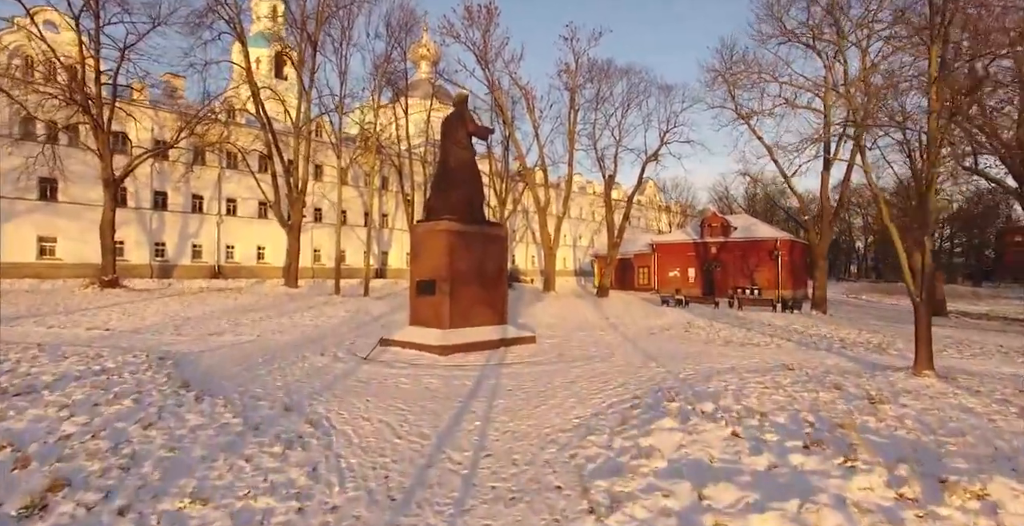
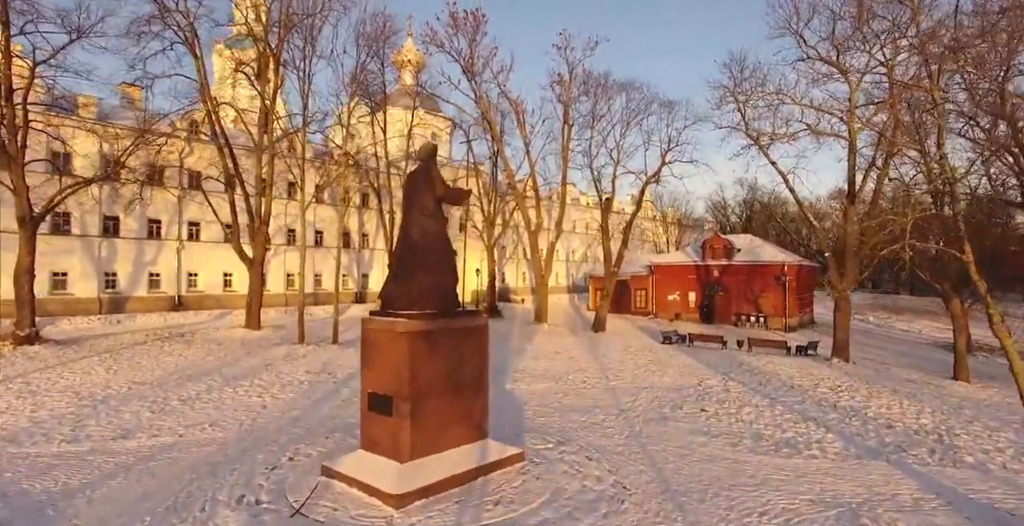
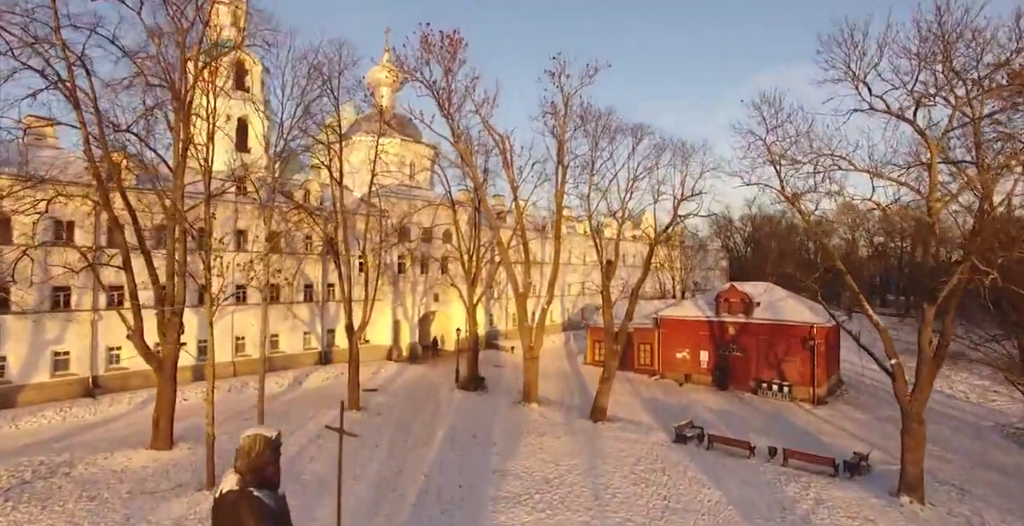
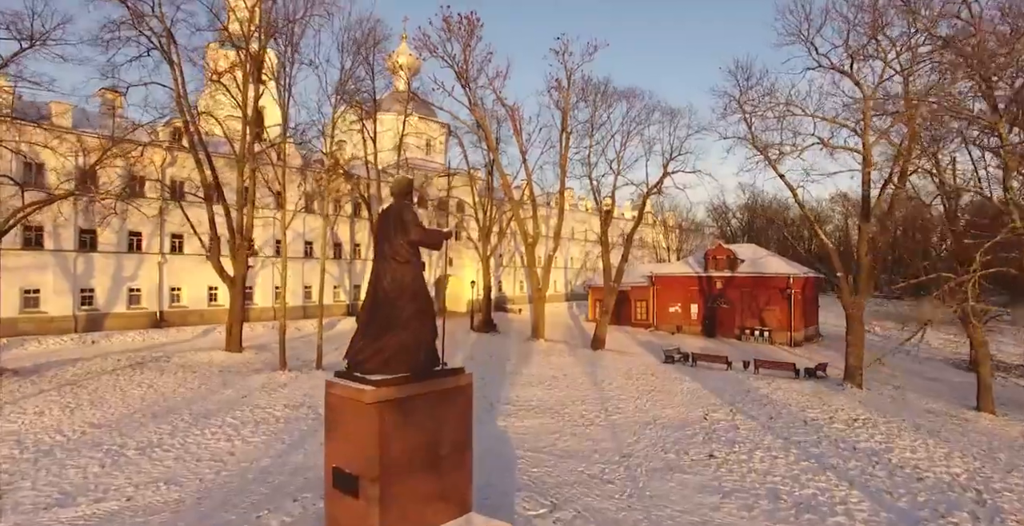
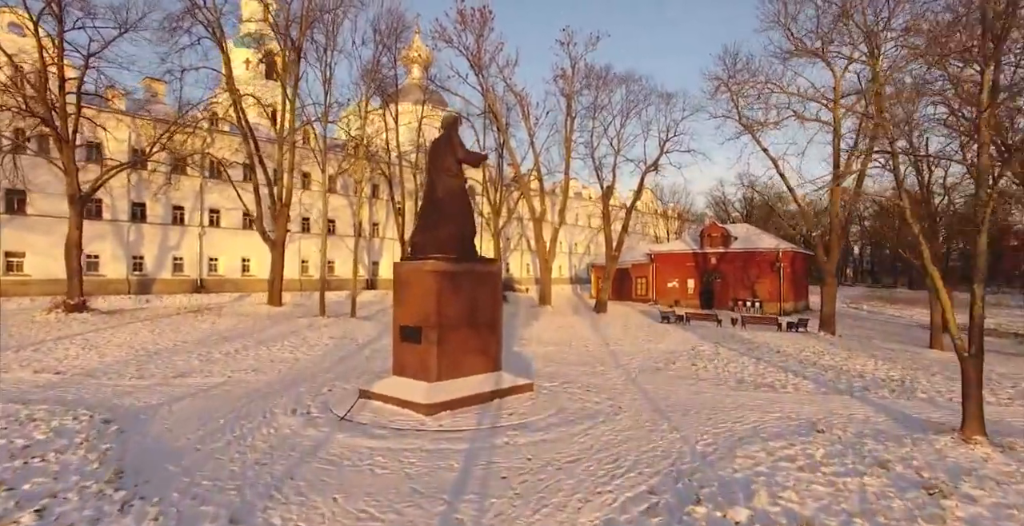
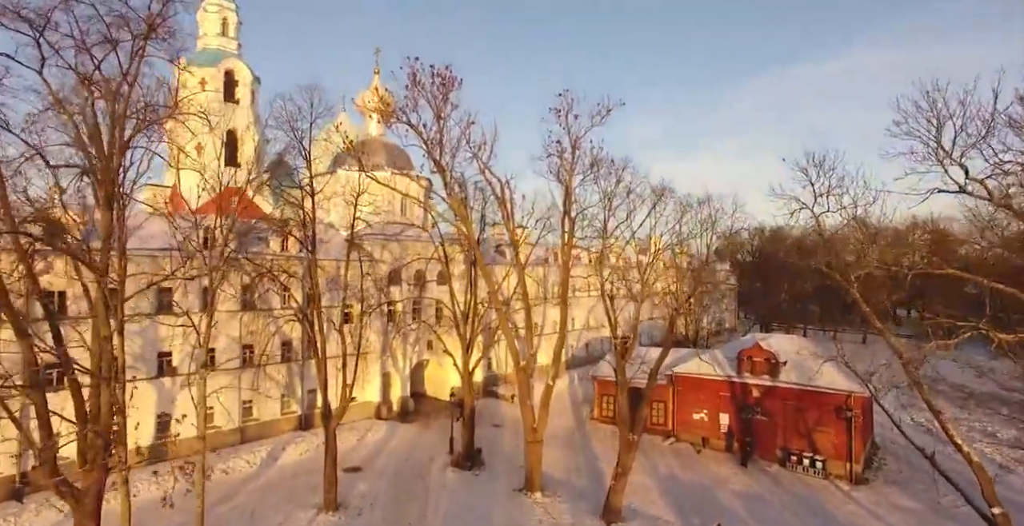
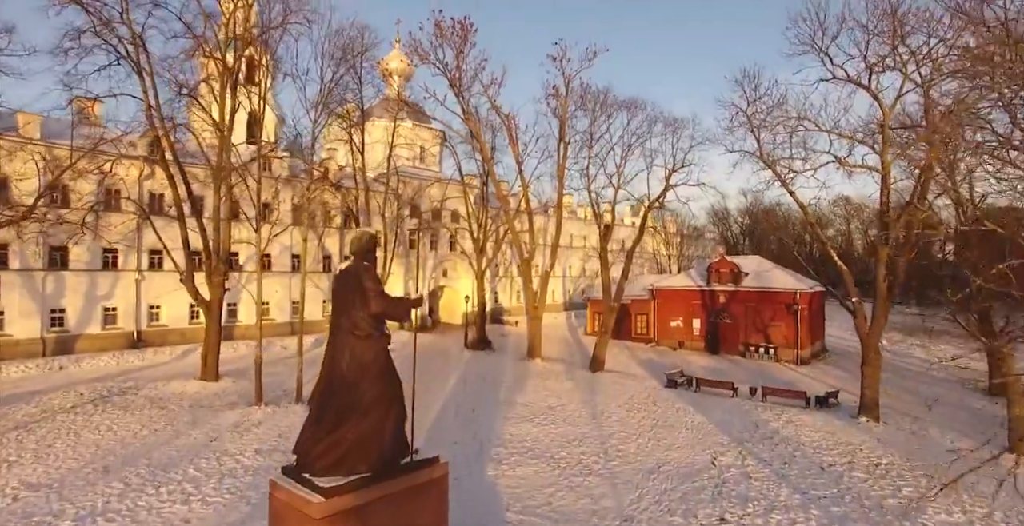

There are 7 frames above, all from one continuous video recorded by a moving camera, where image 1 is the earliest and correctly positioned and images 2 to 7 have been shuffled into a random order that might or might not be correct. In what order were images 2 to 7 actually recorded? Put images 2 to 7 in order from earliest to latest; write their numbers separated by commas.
5, 2, 4, 7, 3, 6
